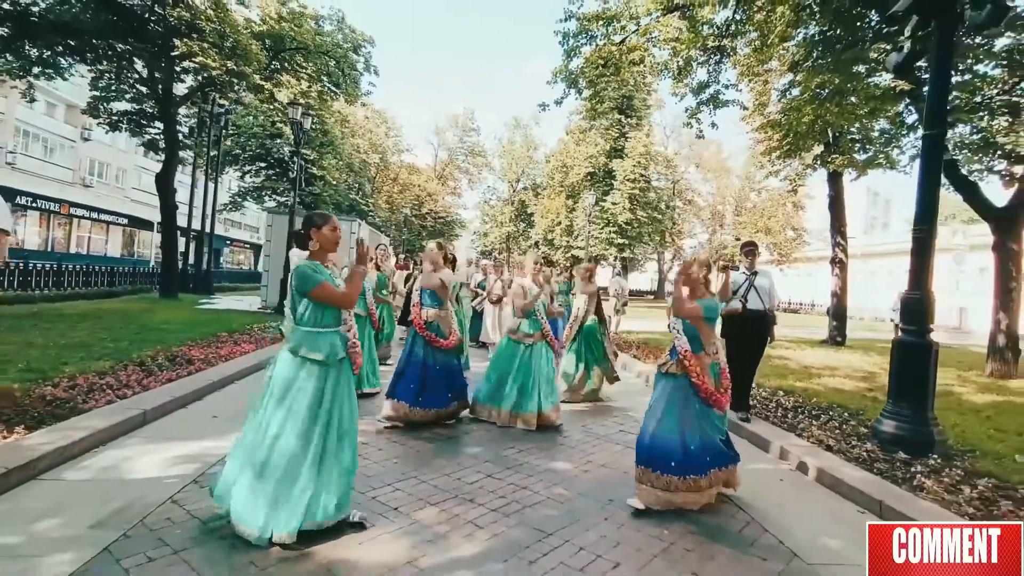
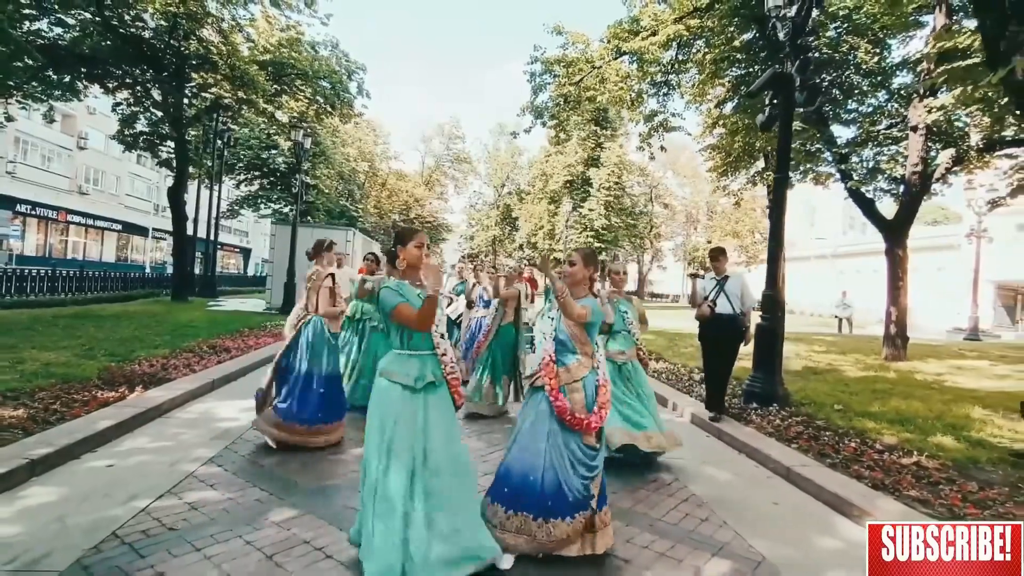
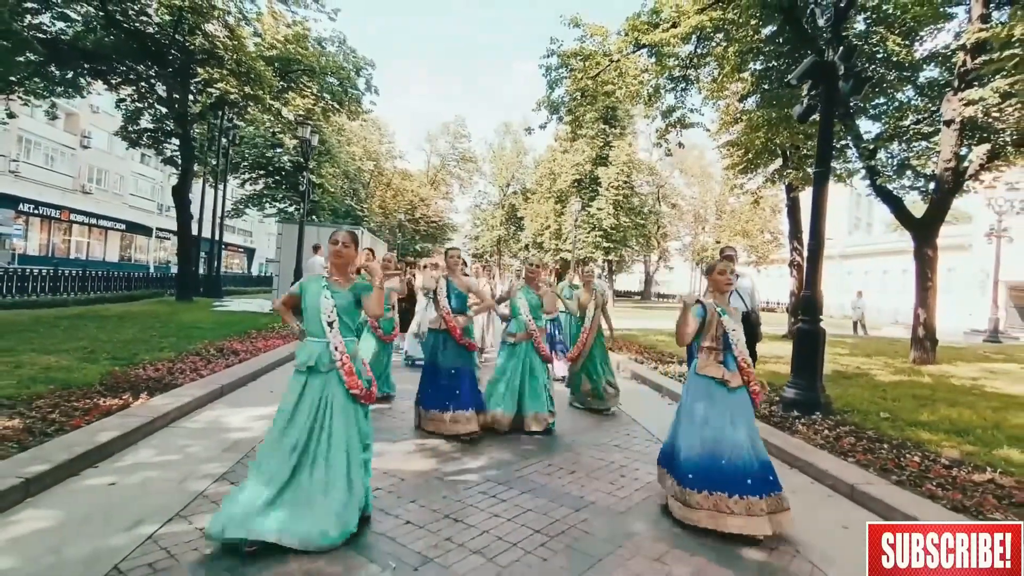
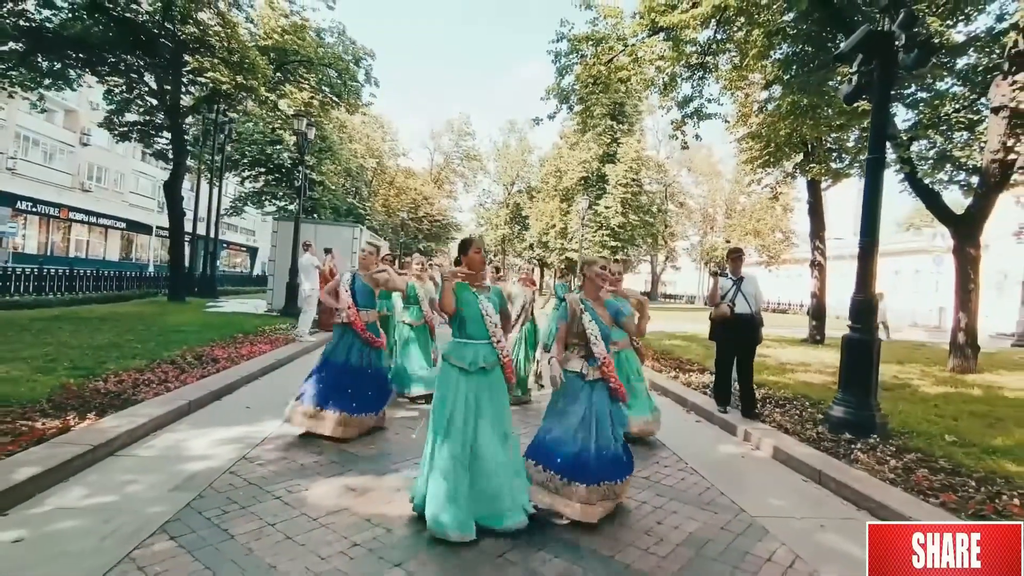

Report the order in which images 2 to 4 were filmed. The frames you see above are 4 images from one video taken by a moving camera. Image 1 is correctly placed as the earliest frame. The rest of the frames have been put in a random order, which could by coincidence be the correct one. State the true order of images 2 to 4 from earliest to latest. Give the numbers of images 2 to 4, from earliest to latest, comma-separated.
4, 3, 2
